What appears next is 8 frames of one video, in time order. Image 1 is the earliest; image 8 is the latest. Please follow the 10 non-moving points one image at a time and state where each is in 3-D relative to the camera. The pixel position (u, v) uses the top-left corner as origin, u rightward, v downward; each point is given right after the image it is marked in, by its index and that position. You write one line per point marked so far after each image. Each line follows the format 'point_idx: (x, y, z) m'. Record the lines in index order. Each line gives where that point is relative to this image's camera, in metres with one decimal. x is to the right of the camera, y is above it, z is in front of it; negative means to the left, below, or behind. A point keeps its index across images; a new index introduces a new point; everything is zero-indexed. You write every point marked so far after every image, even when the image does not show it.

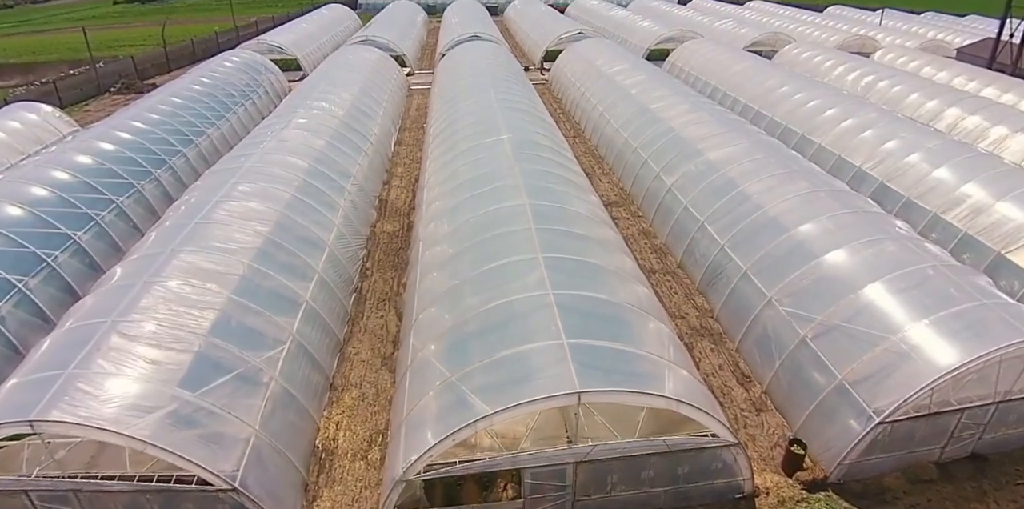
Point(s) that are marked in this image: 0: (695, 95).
0: (+5.7, +5.1, +16.2) m
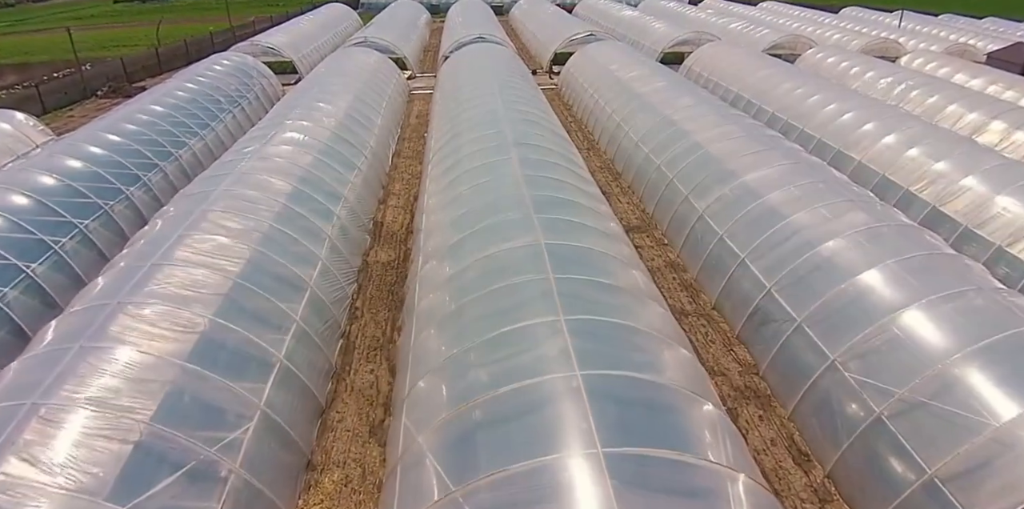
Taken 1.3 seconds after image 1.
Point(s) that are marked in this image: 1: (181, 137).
0: (+5.9, +4.3, +14.8) m
1: (-10.3, +3.7, +16.3) m
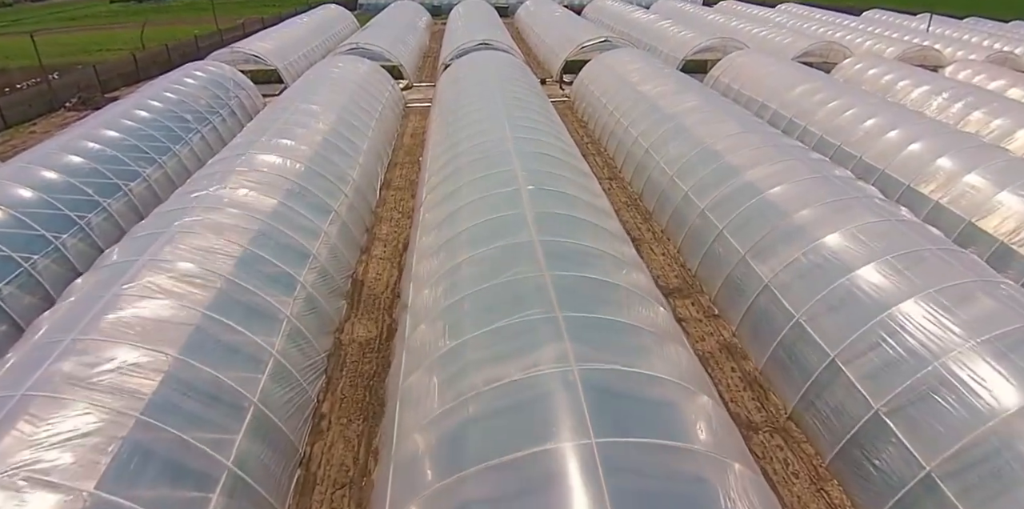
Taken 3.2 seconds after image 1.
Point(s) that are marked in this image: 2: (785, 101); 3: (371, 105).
0: (+6.1, +3.4, +13.1) m
1: (-10.2, +2.8, +14.7) m
2: (+9.4, +5.5, +18.2) m
3: (-4.7, +5.0, +17.1) m
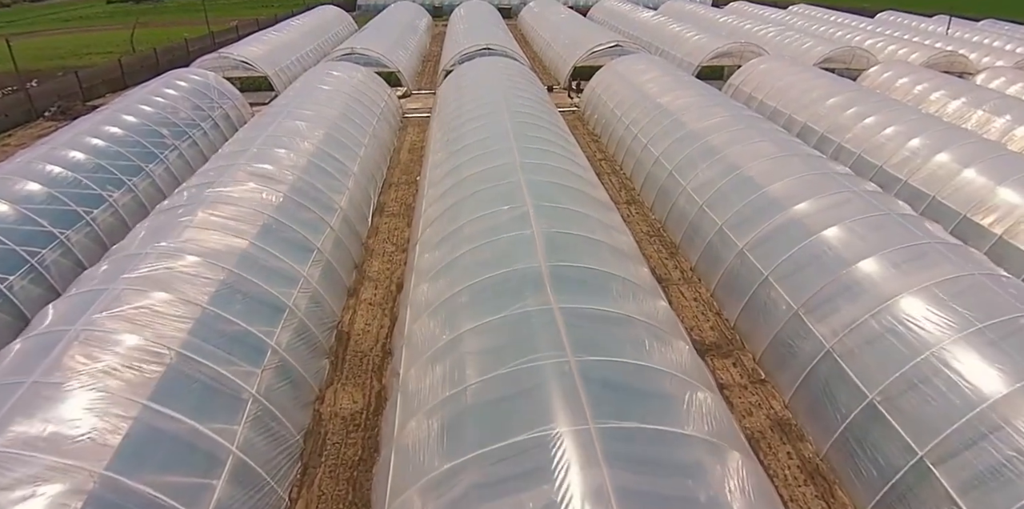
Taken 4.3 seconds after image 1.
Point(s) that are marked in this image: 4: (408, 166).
0: (+6.3, +2.5, +11.7) m
1: (-10.0, +2.0, +13.3) m
2: (+9.6, +4.6, +16.8) m
3: (-4.5, +4.2, +15.6) m
4: (-3.1, +2.7, +15.6) m
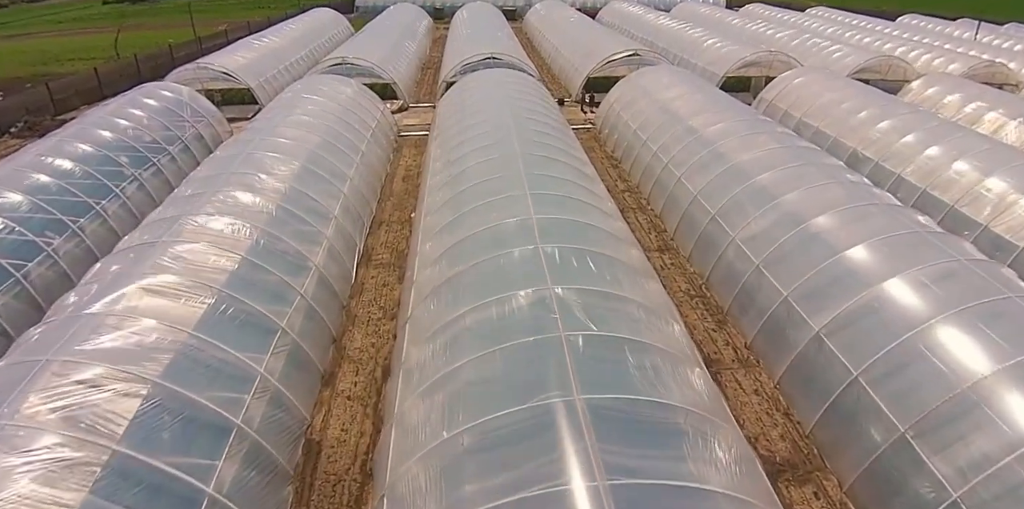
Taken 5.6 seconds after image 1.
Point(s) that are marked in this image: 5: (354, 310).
0: (+6.5, +1.3, +9.7) m
1: (-9.7, +0.8, +11.4) m
2: (+9.9, +3.4, +14.8) m
3: (-4.2, +3.0, +13.7) m
4: (-2.9, +1.5, +13.7) m
5: (-2.9, -1.1, +9.7) m
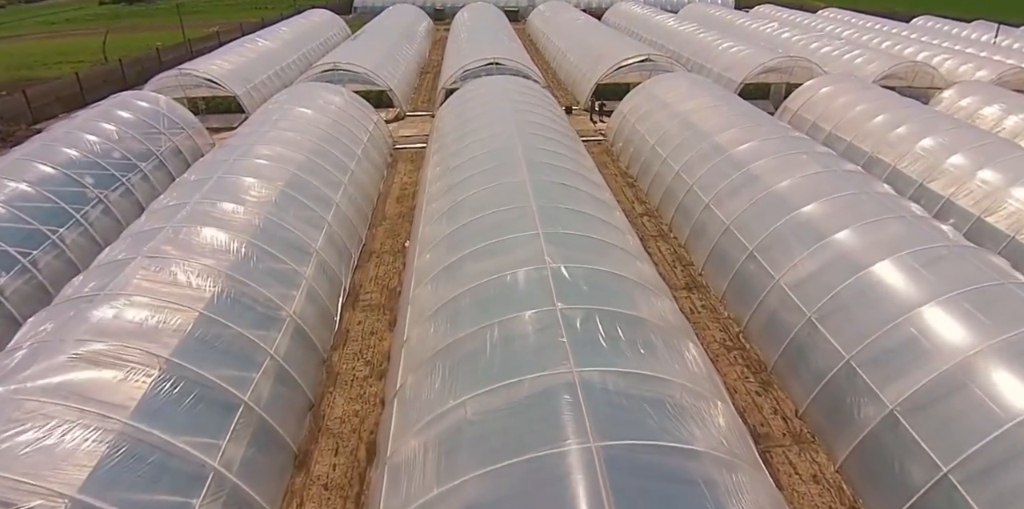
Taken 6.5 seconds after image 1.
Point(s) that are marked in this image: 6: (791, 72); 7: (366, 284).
0: (+6.6, +0.6, +8.4) m
1: (-9.6, +0.1, +10.1) m
2: (+10.0, +2.7, +13.5) m
3: (-4.1, +2.3, +12.4) m
4: (-2.7, +0.8, +12.4) m
5: (-2.8, -1.8, +8.4) m
6: (+10.7, +7.0, +20.0) m
7: (-2.8, -0.6, +10.2) m
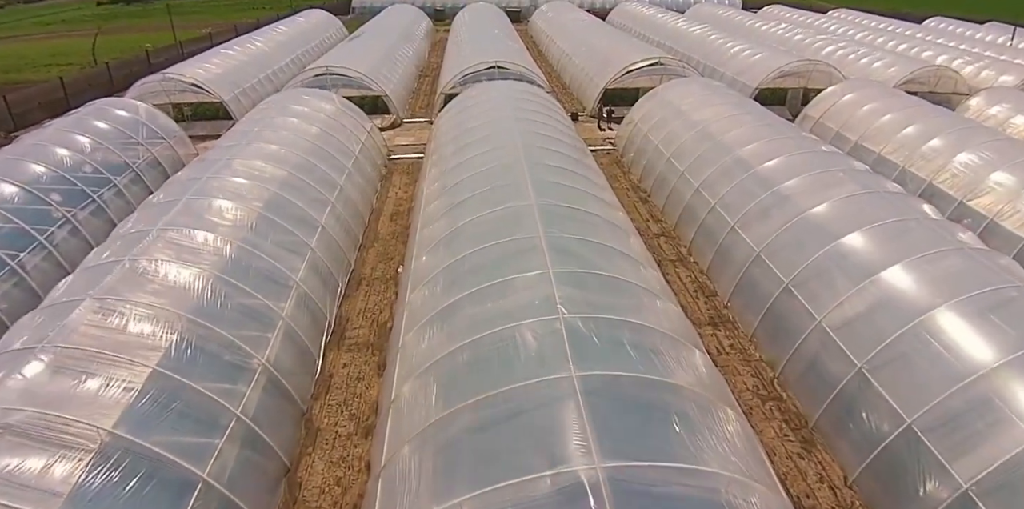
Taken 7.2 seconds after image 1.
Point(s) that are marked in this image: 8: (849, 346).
0: (+6.7, 0.0, +7.4) m
1: (-9.5, -0.4, +9.1) m
2: (+10.1, +2.1, +12.5) m
3: (-4.0, +1.8, +11.4) m
4: (-2.7, +0.3, +11.4) m
5: (-2.7, -2.3, +7.4) m
6: (+10.8, +6.5, +19.0) m
7: (-2.8, -1.1, +9.2) m
8: (+4.4, -1.2, +7.0) m
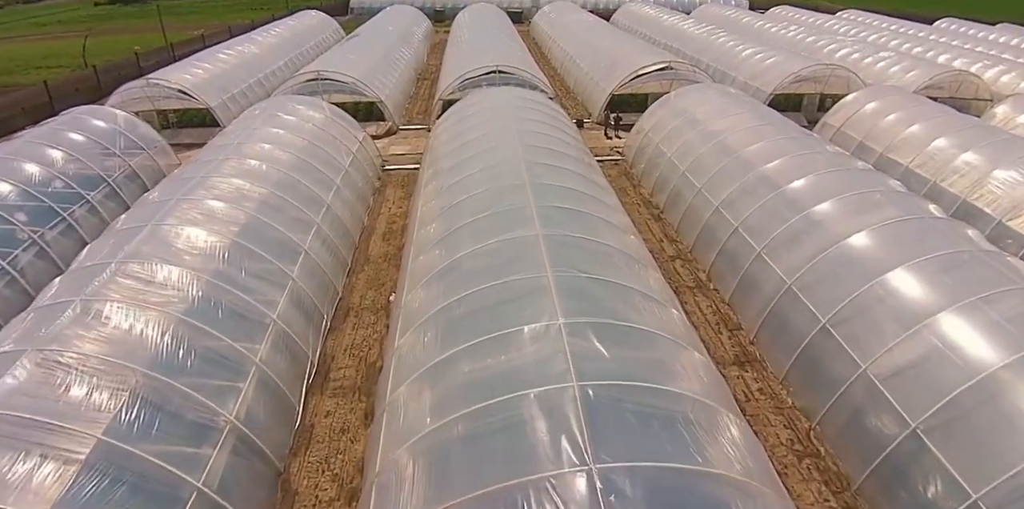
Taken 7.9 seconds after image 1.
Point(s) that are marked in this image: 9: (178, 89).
0: (+6.8, -0.4, +6.6) m
1: (-9.5, -0.8, +8.3) m
2: (+10.2, +1.7, +11.6) m
3: (-3.9, +1.4, +10.6) m
4: (-2.6, -0.2, +10.6) m
5: (-2.6, -2.7, +6.6) m
6: (+10.8, +6.0, +18.1) m
7: (-2.7, -1.5, +8.4) m
8: (+4.5, -1.7, +6.2) m
9: (-10.4, +5.2, +16.3) m
